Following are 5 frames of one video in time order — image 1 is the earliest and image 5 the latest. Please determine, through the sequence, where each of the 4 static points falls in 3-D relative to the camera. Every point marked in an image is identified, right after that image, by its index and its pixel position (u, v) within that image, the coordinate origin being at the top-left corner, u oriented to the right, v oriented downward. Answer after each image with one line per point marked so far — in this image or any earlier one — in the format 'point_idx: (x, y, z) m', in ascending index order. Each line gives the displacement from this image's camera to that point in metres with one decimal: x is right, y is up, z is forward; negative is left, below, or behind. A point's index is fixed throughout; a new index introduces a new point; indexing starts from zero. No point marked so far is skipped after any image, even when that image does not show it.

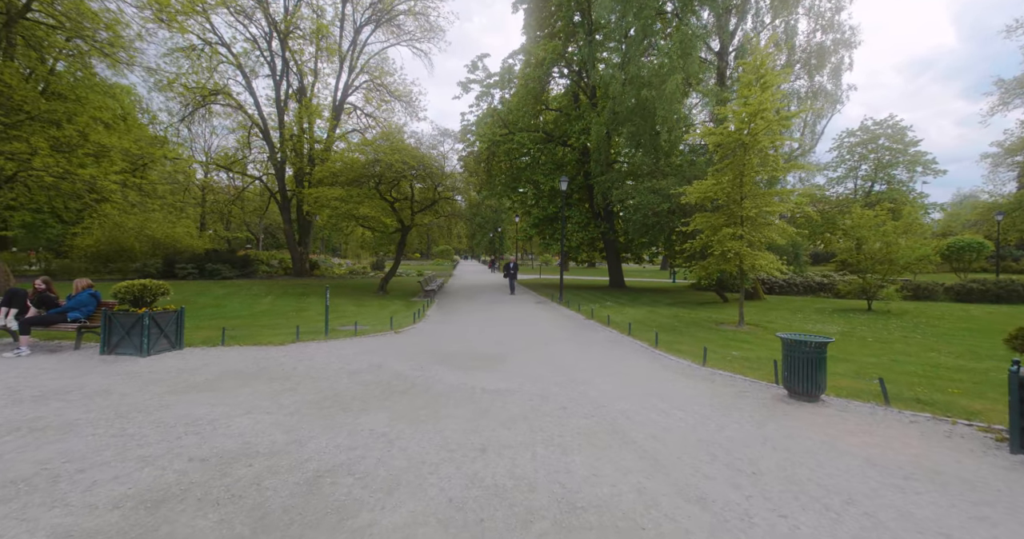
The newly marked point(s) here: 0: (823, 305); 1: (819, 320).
0: (+12.9, -1.5, +18.8) m
1: (+10.1, -1.7, +14.8) m
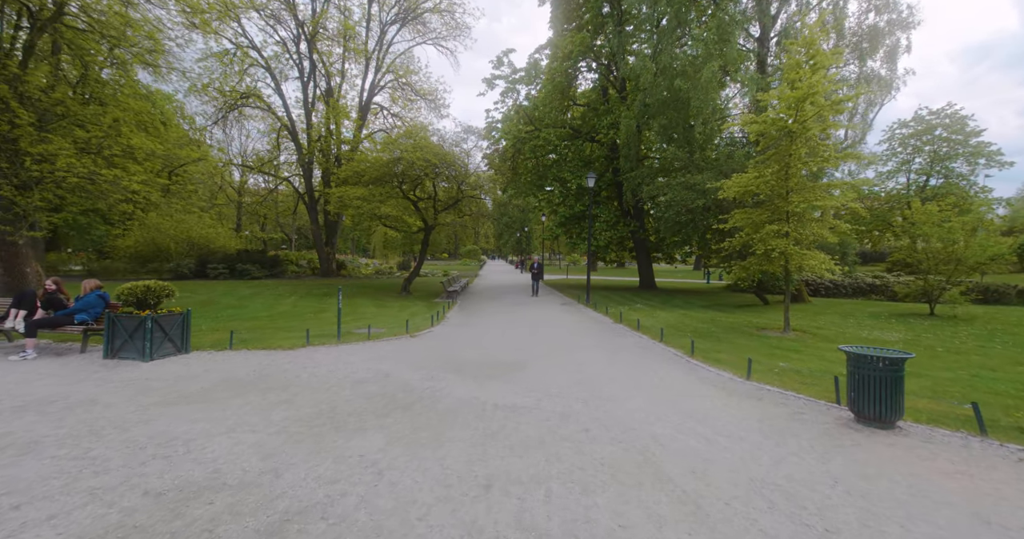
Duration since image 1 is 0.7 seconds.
0: (+13.9, -1.5, +17.3) m
1: (+10.8, -1.7, +13.4) m
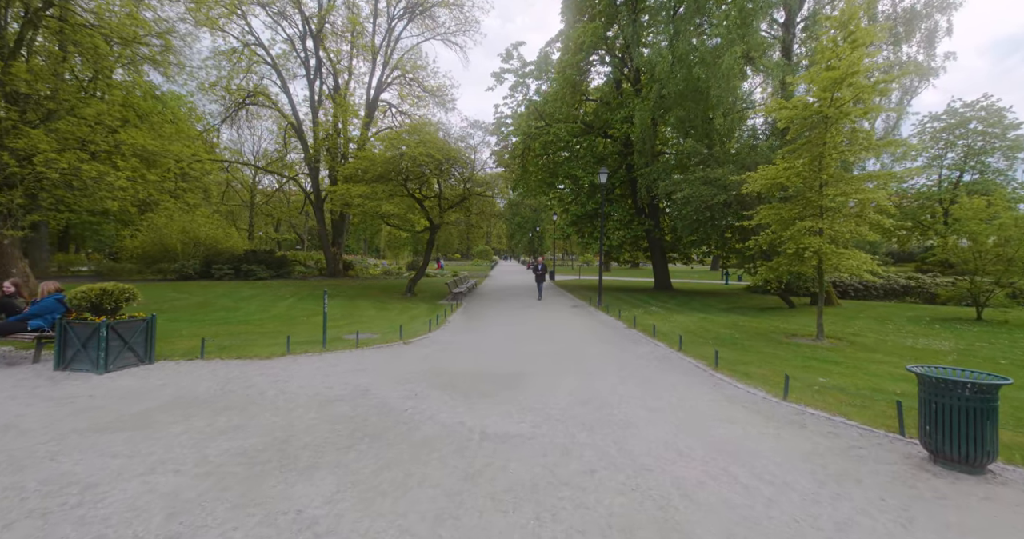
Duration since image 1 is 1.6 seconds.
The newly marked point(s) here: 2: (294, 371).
0: (+14.1, -1.5, +15.9) m
1: (+10.9, -1.7, +12.1) m
2: (-3.5, -1.6, +7.3) m
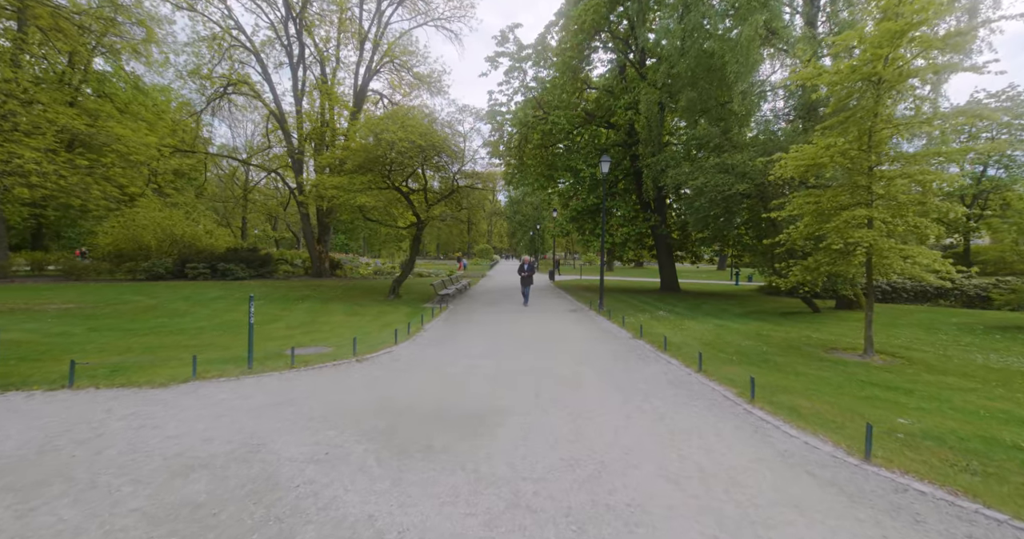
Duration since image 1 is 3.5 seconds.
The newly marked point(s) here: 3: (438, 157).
0: (+13.8, -1.5, +13.9) m
1: (+10.5, -1.7, +10.1) m
2: (-3.9, -1.6, +5.4) m
3: (-3.2, +4.8, +19.5) m
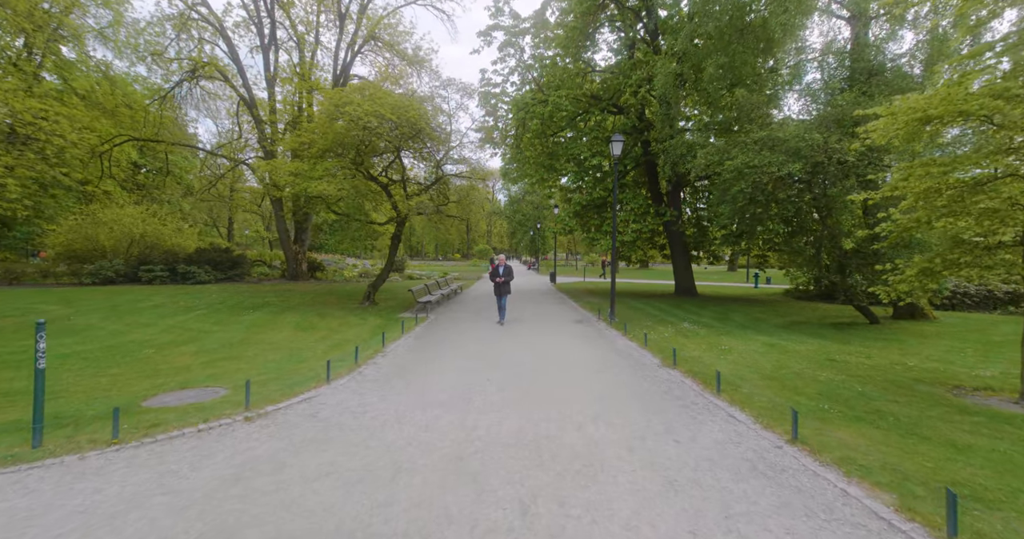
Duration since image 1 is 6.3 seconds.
0: (+13.5, -1.6, +10.8) m
1: (+10.3, -1.7, +7.1) m
2: (-4.2, -1.7, +2.4) m
3: (-3.4, +4.7, +16.5) m
